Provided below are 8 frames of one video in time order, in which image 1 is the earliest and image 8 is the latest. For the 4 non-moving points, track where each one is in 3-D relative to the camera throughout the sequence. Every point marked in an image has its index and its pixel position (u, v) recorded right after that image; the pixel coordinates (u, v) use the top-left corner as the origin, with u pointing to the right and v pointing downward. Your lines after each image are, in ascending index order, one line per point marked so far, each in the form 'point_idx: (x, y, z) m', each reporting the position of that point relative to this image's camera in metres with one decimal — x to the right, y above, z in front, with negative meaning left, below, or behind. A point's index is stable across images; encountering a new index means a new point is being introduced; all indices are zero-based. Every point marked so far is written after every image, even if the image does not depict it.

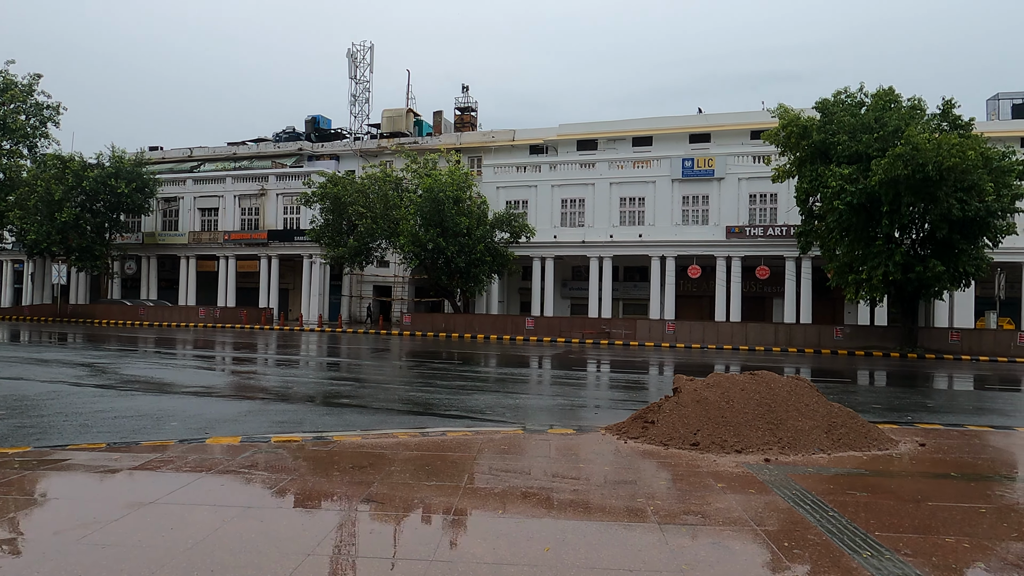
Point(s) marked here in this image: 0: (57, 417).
0: (-5.1, -1.5, +7.5) m
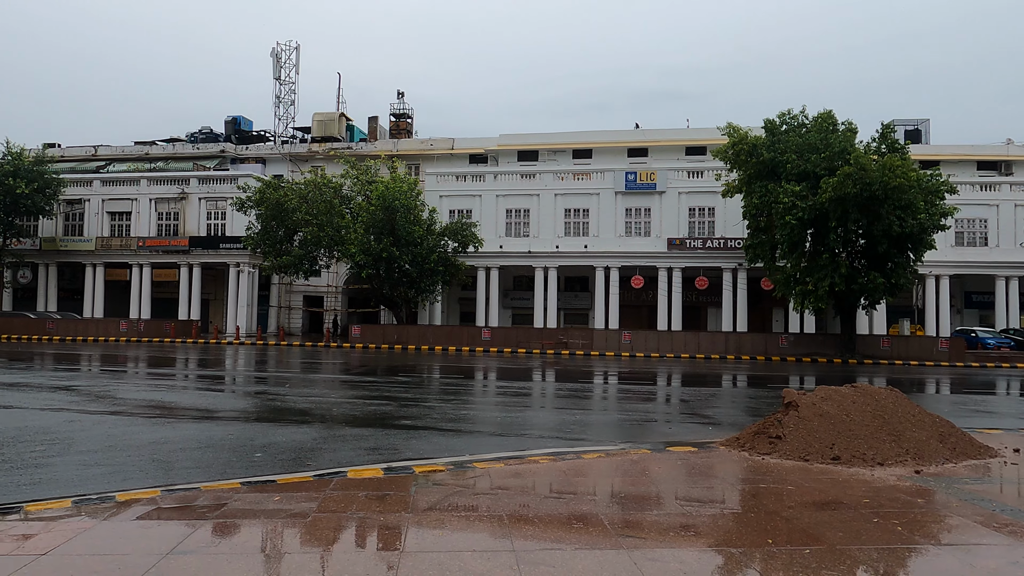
0: (-3.9, -1.6, +6.6) m
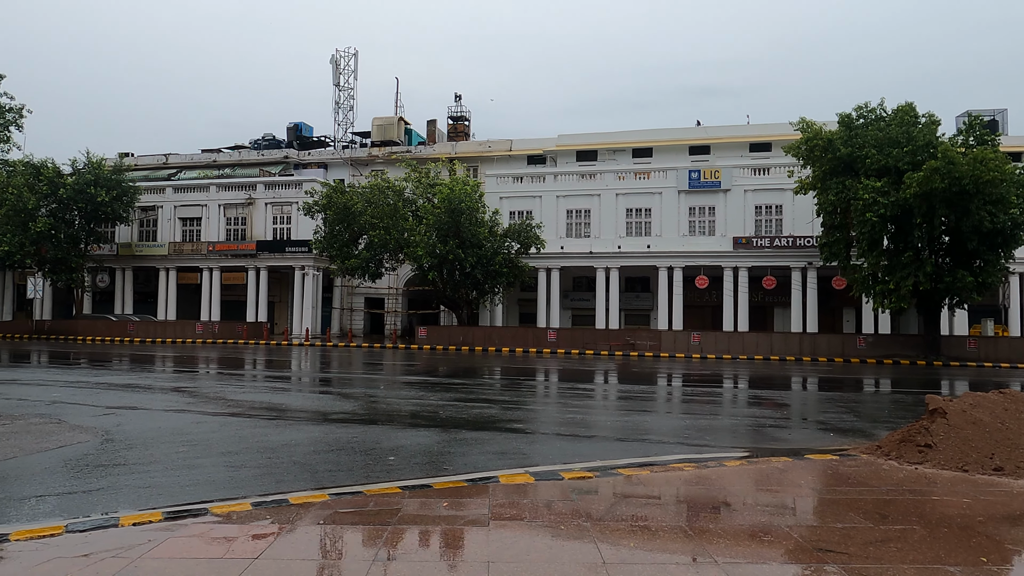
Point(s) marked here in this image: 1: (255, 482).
0: (-2.6, -1.7, +6.7) m
1: (-2.2, -1.7, +5.8) m
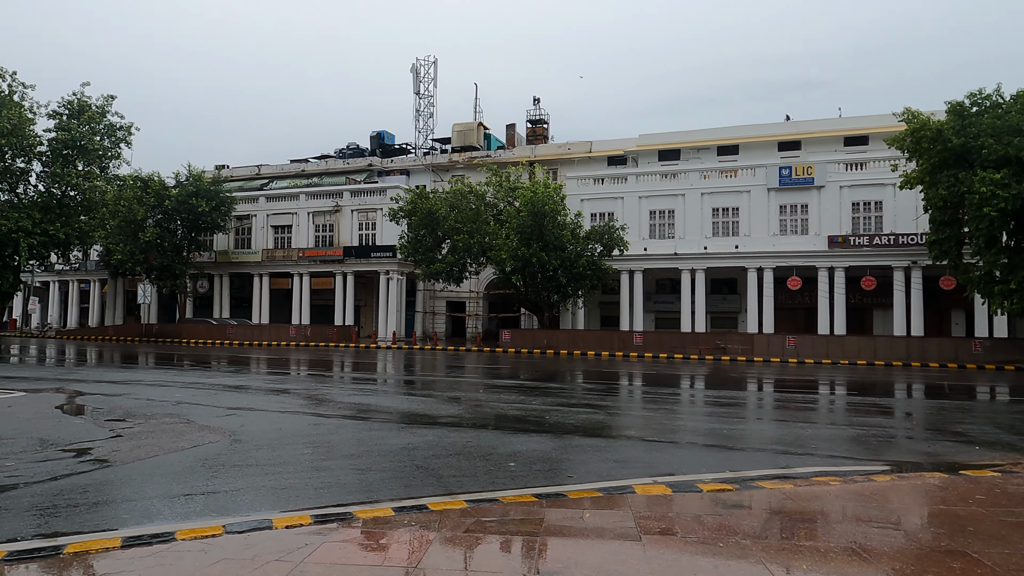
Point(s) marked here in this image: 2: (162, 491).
0: (-1.4, -1.7, +6.8) m
1: (-1.1, -1.7, +5.8) m
2: (-2.9, -1.7, +5.5) m
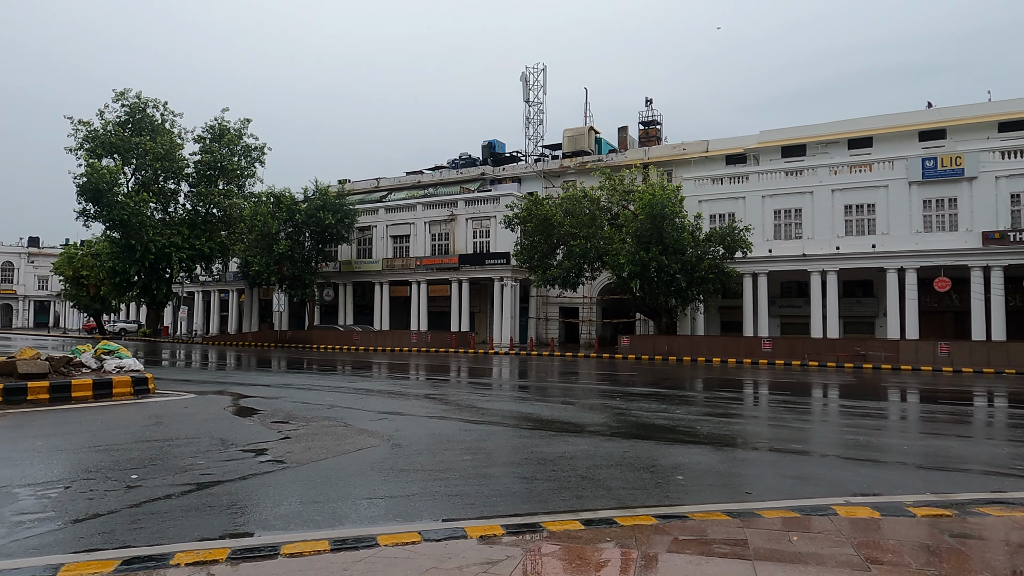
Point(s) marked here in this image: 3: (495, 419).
0: (+0.2, -1.8, +6.7) m
1: (+0.4, -1.8, +5.7) m
2: (-1.4, -1.7, +5.6) m
3: (-0.3, -1.9, +9.7) m
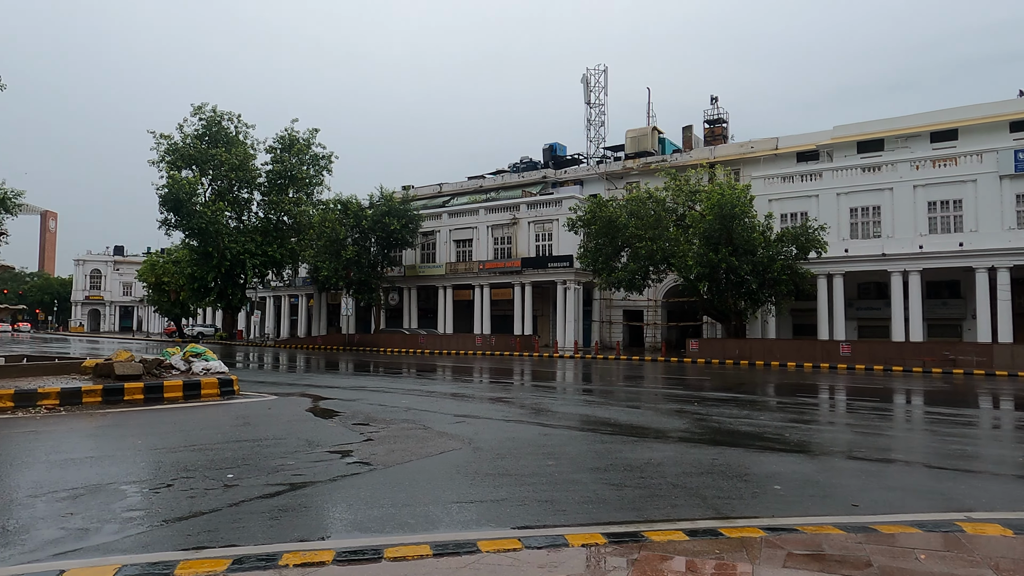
0: (+1.1, -1.8, +6.5) m
1: (+1.1, -1.8, +5.5) m
2: (-0.7, -1.8, +5.6) m
3: (+0.9, -1.9, +9.6) m
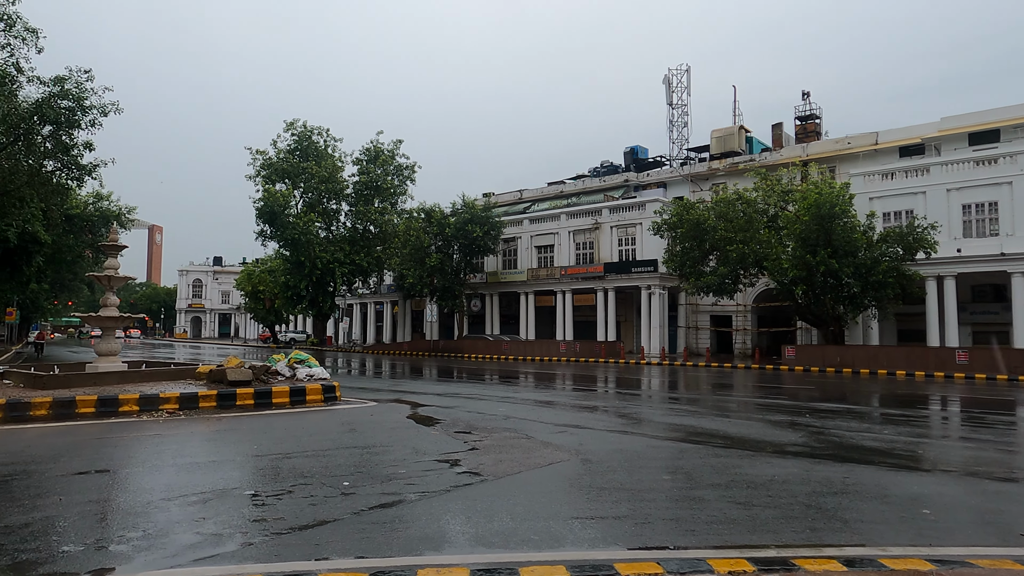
0: (+2.2, -1.8, +6.2) m
1: (+2.1, -1.8, +5.1) m
2: (+0.3, -1.8, +5.4) m
3: (+2.3, -2.0, +9.2) m
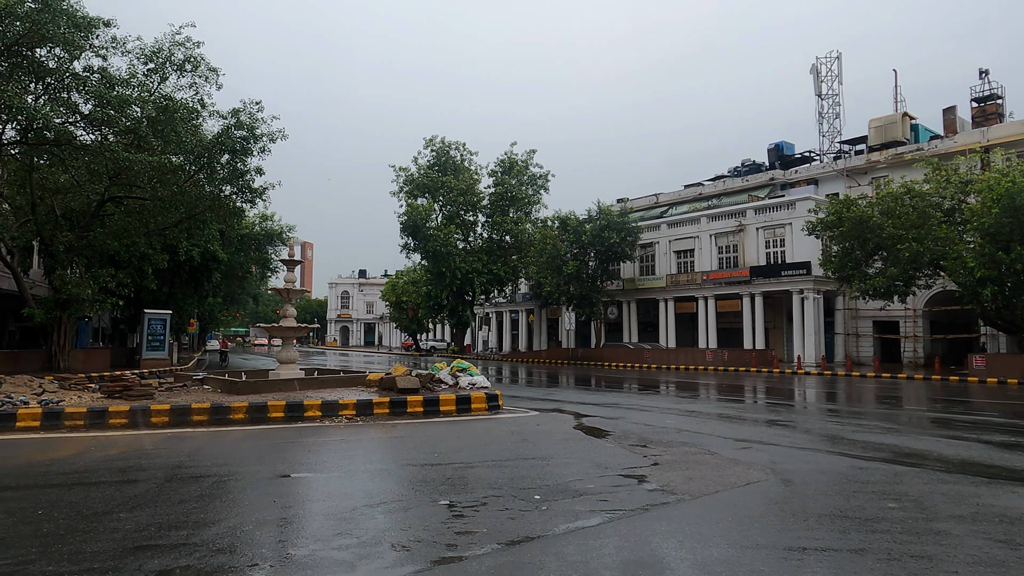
0: (+3.9, -1.9, +5.3) m
1: (+3.6, -1.8, +4.3) m
2: (+1.9, -1.9, +4.9) m
3: (+4.6, -2.1, +8.2) m
